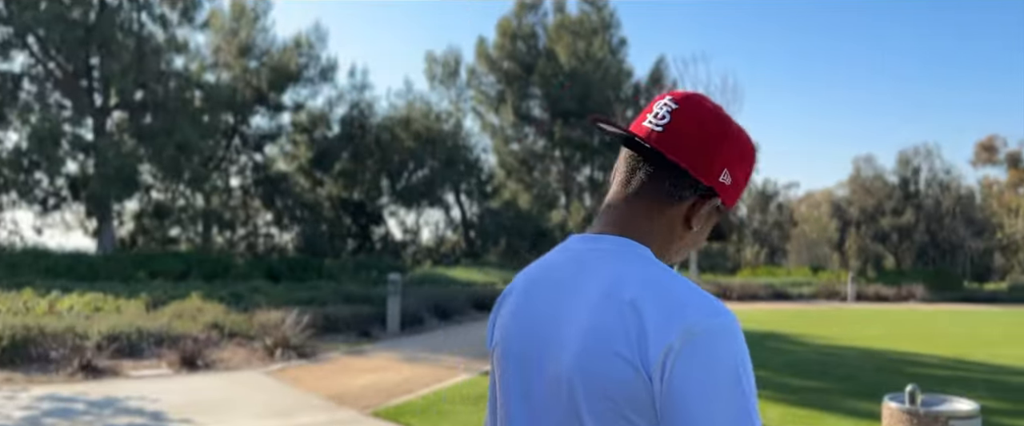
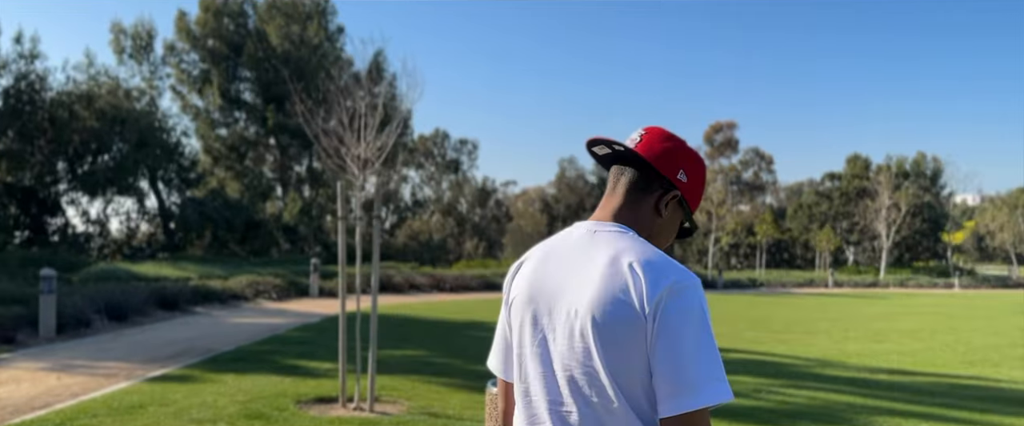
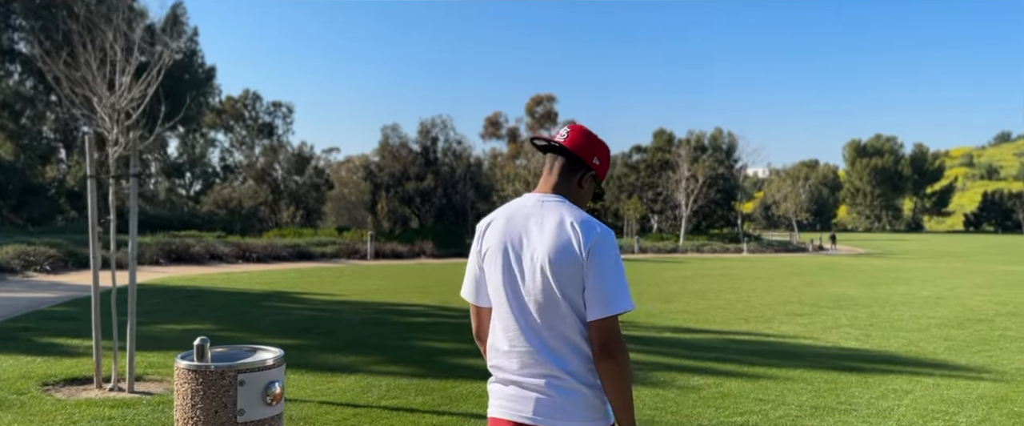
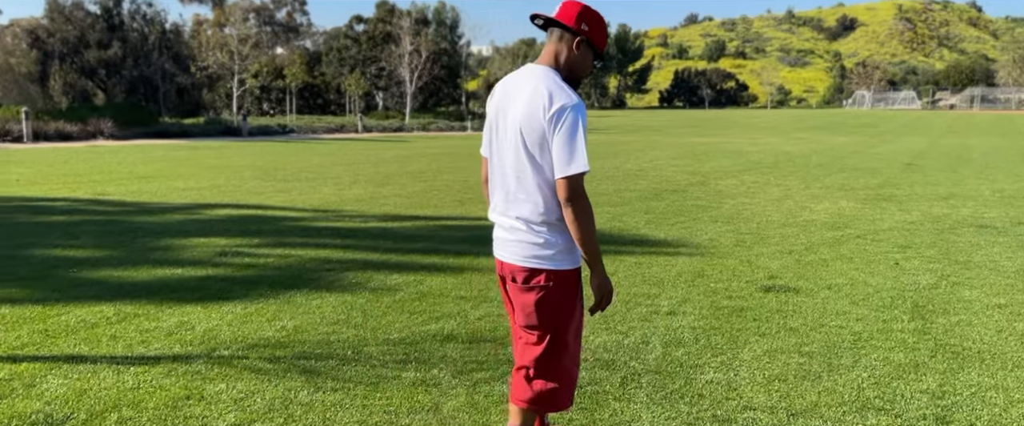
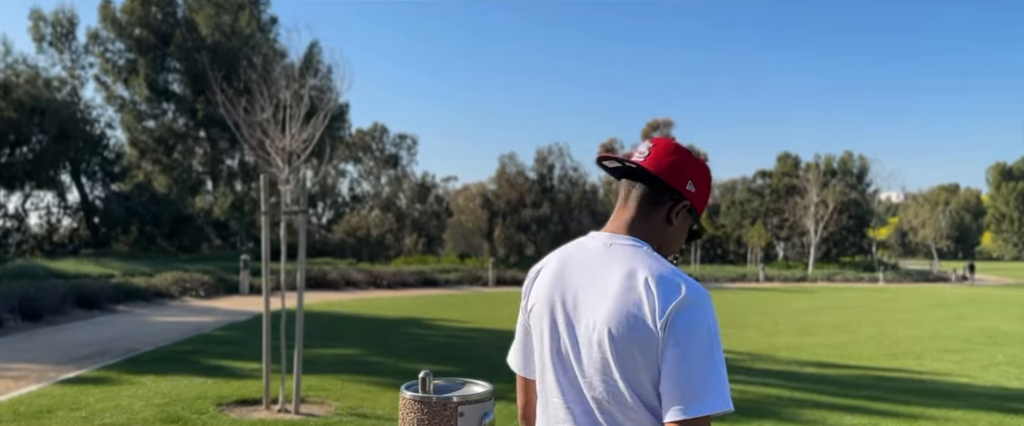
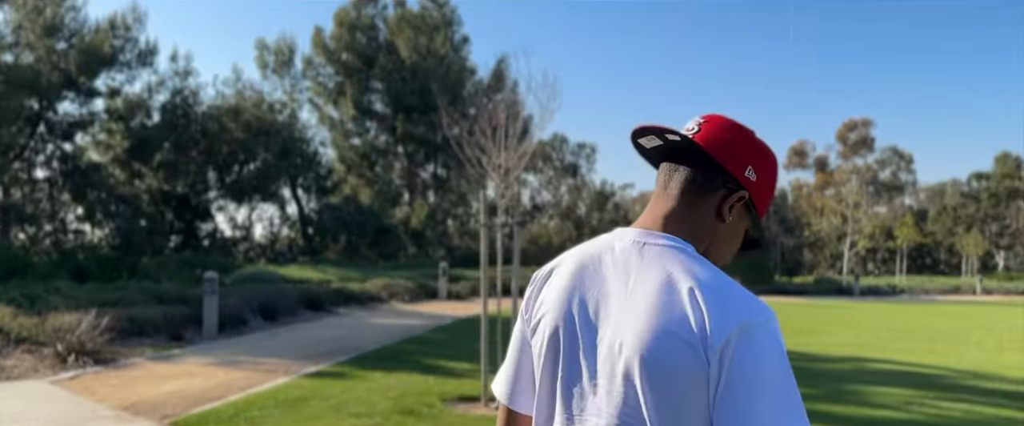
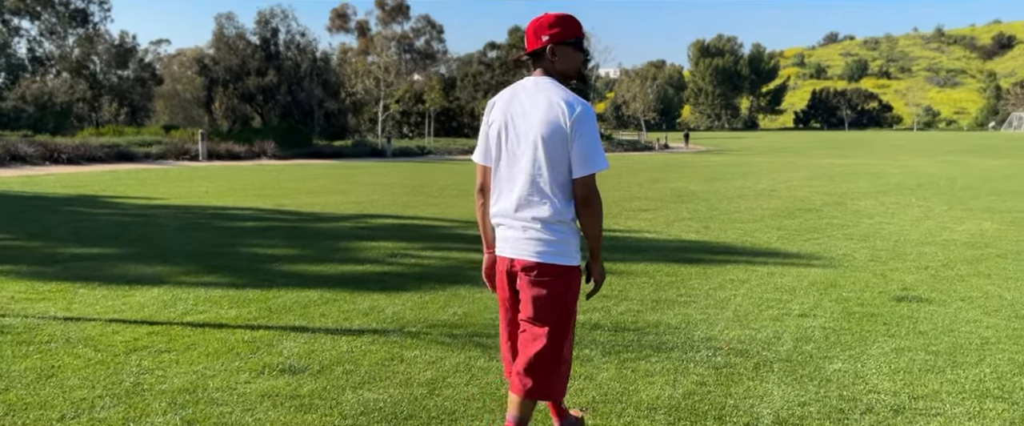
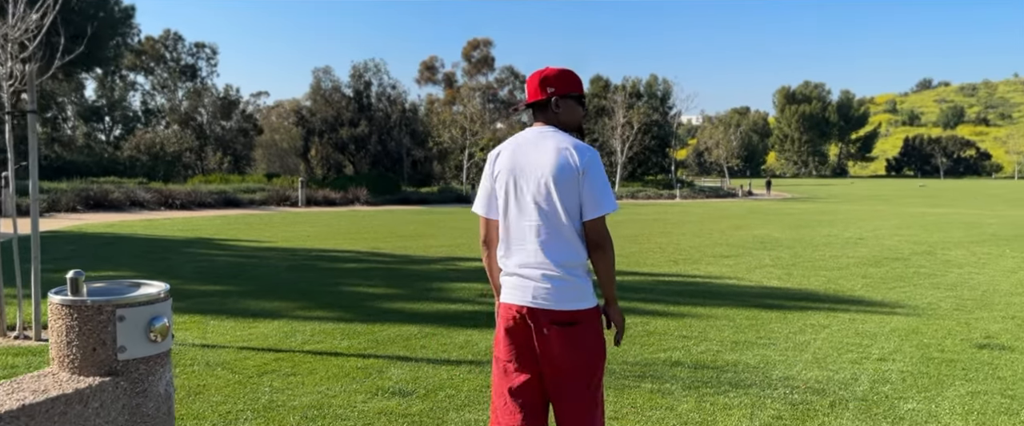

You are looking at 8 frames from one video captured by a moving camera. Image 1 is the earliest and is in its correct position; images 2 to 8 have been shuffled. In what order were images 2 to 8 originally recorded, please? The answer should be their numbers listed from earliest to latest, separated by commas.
6, 2, 5, 3, 8, 7, 4
